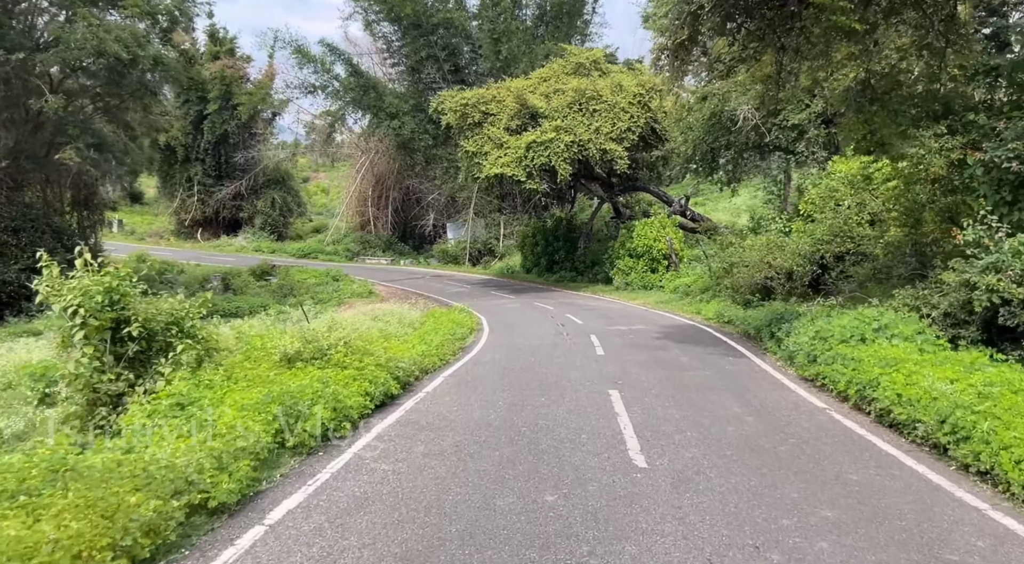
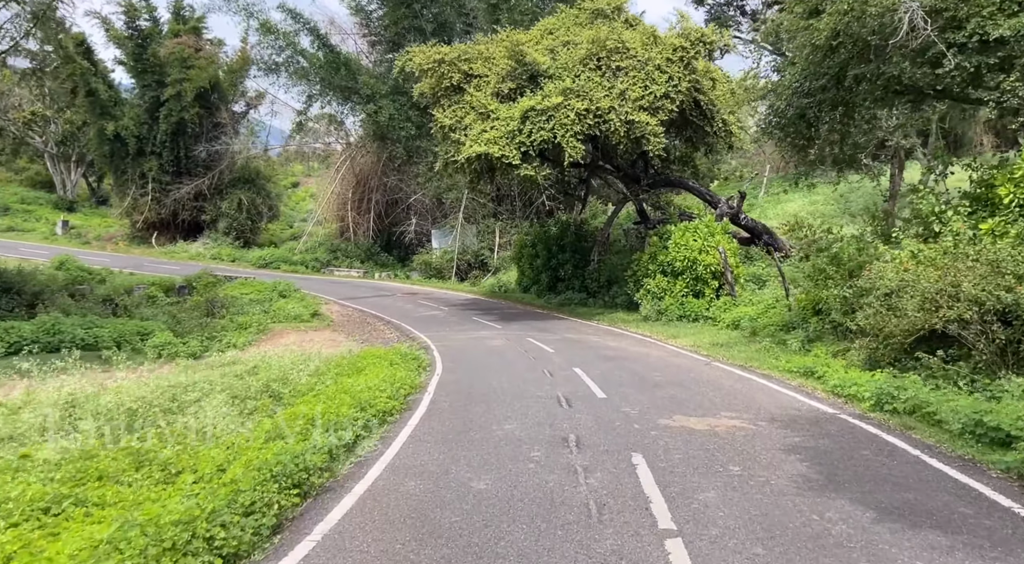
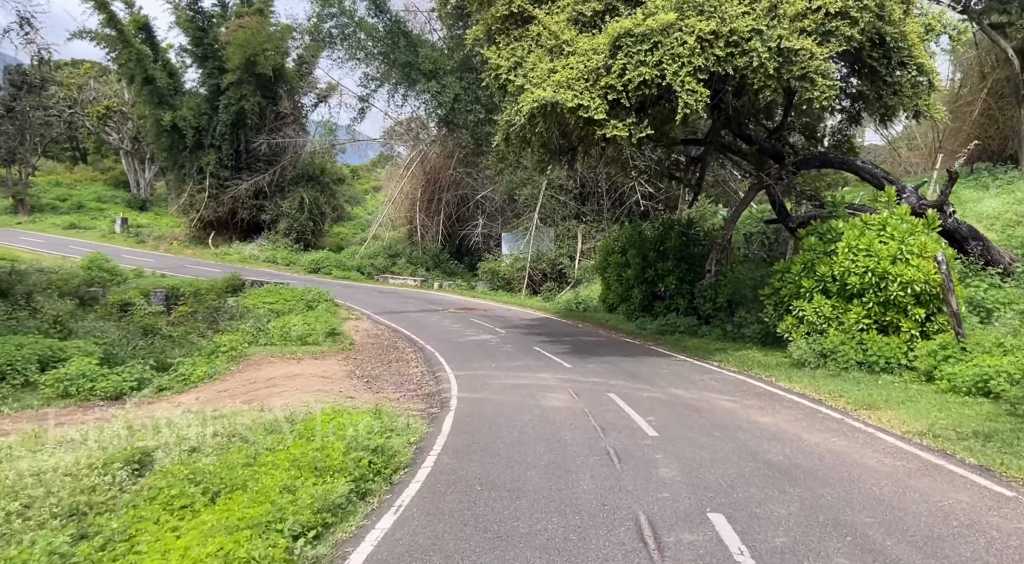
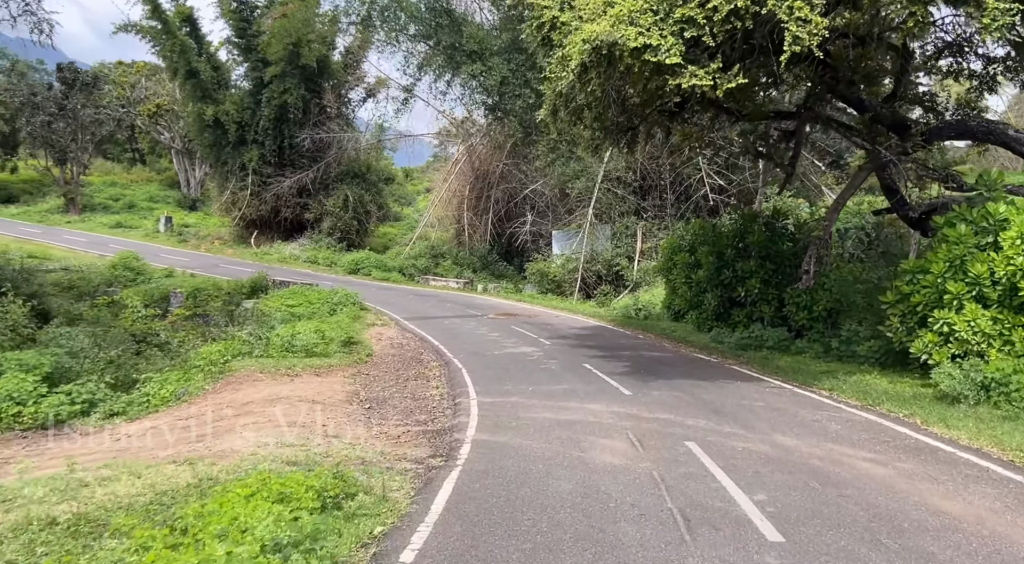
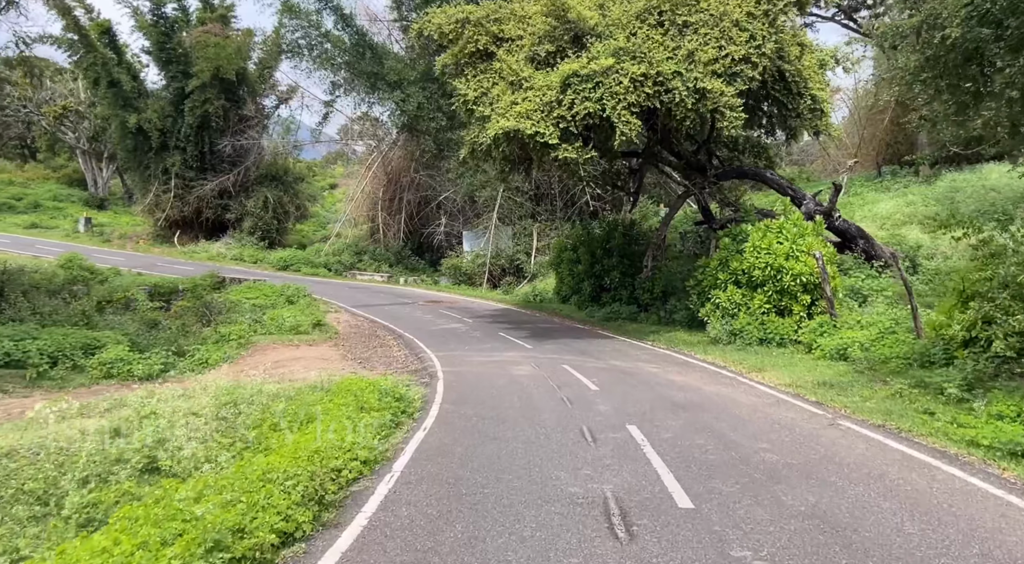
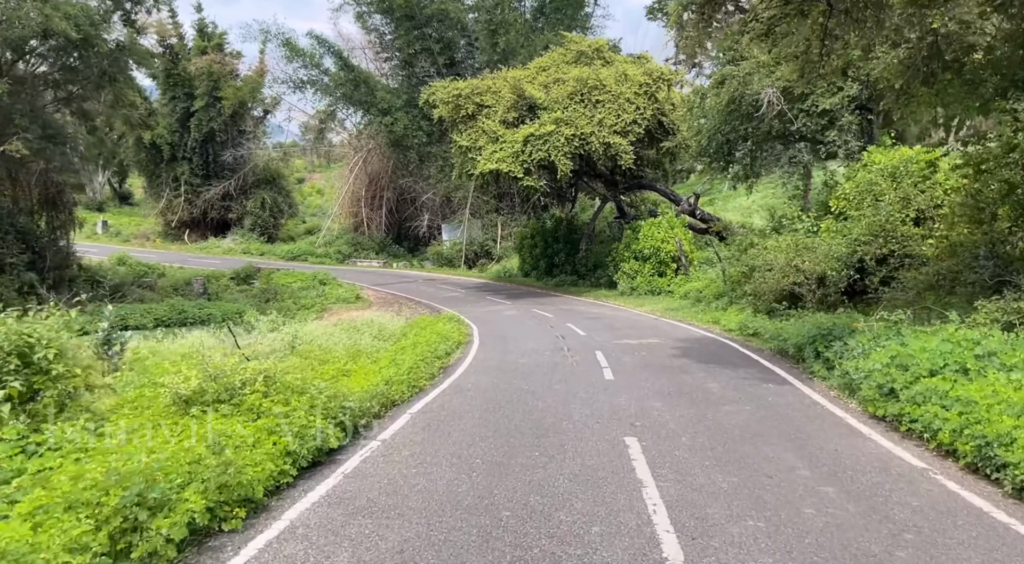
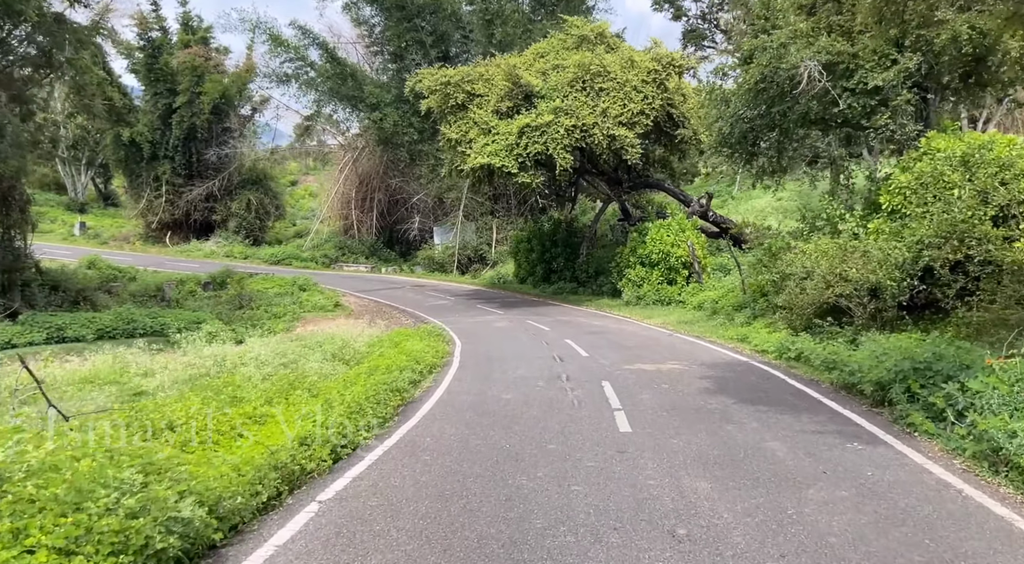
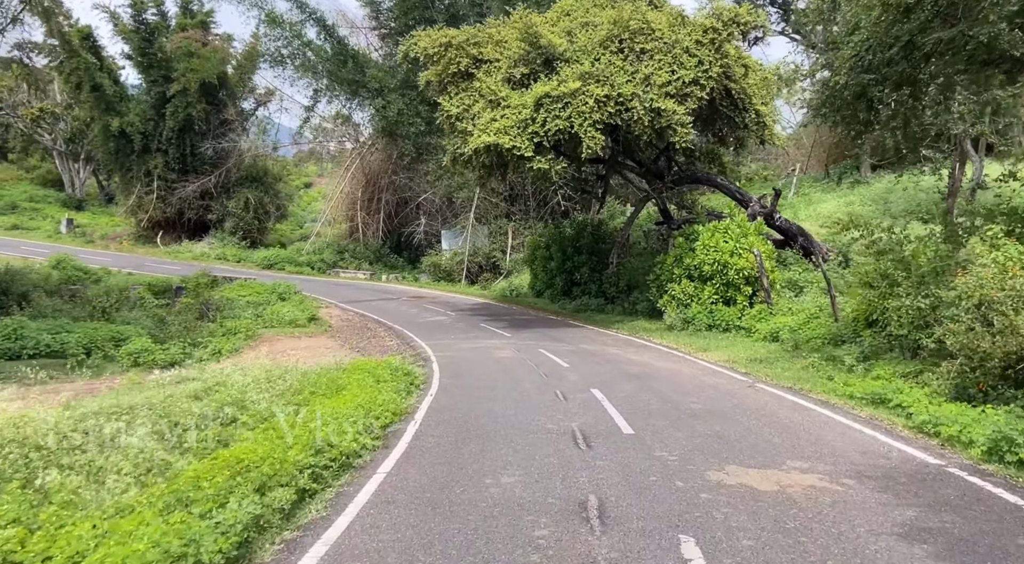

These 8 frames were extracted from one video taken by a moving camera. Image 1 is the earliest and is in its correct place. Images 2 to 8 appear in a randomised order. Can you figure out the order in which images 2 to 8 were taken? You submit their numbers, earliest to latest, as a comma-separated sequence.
6, 7, 2, 8, 5, 3, 4
